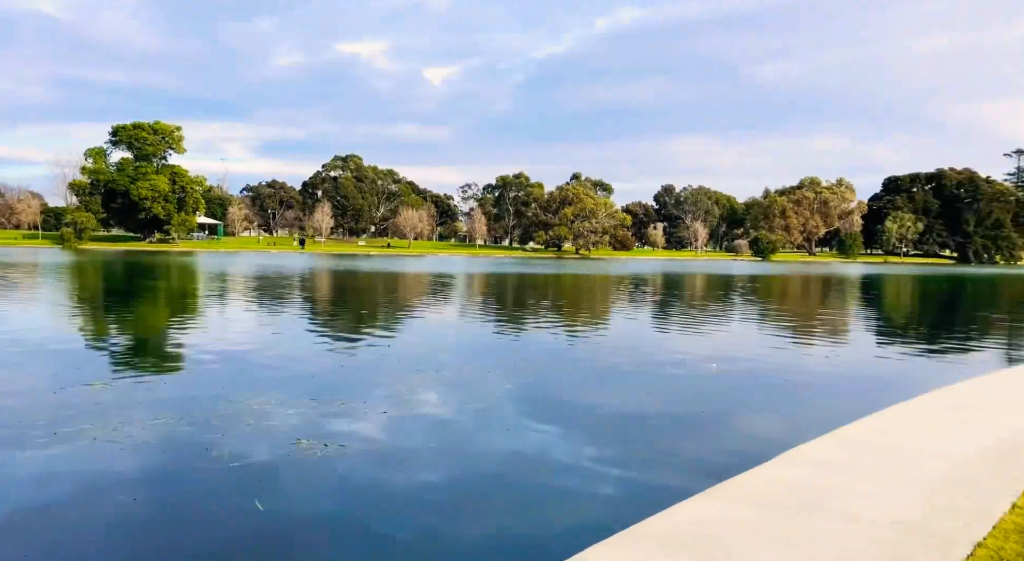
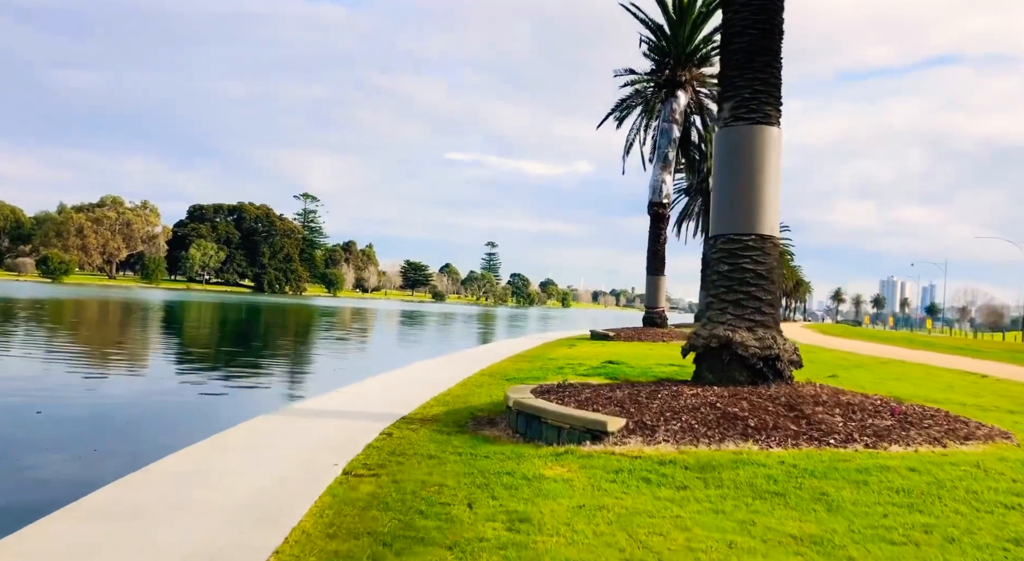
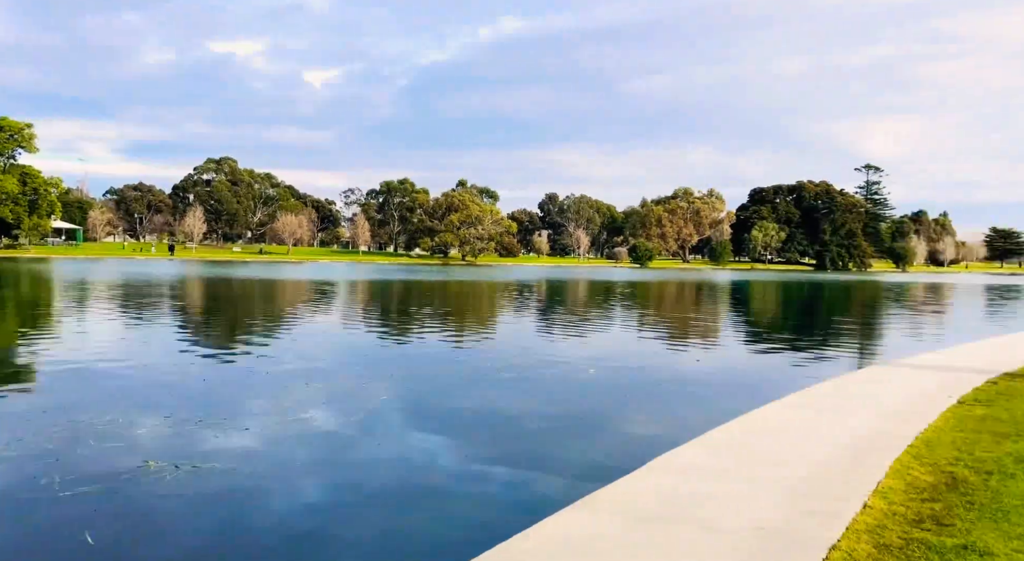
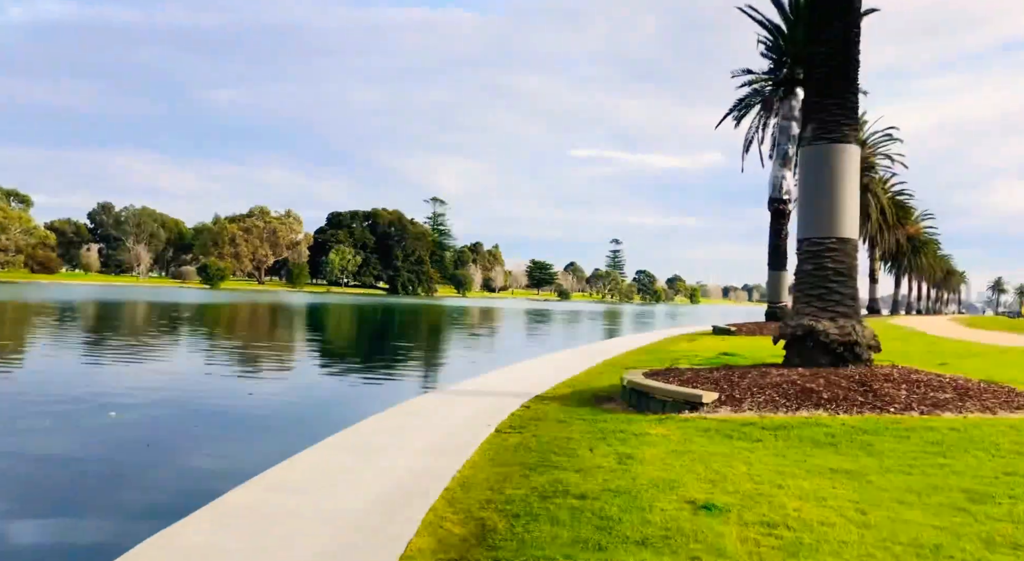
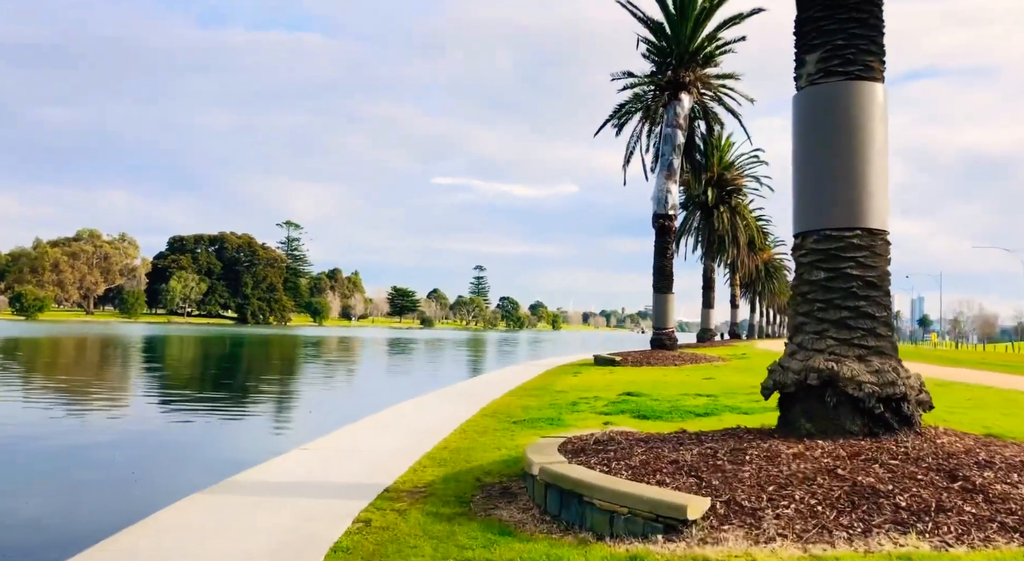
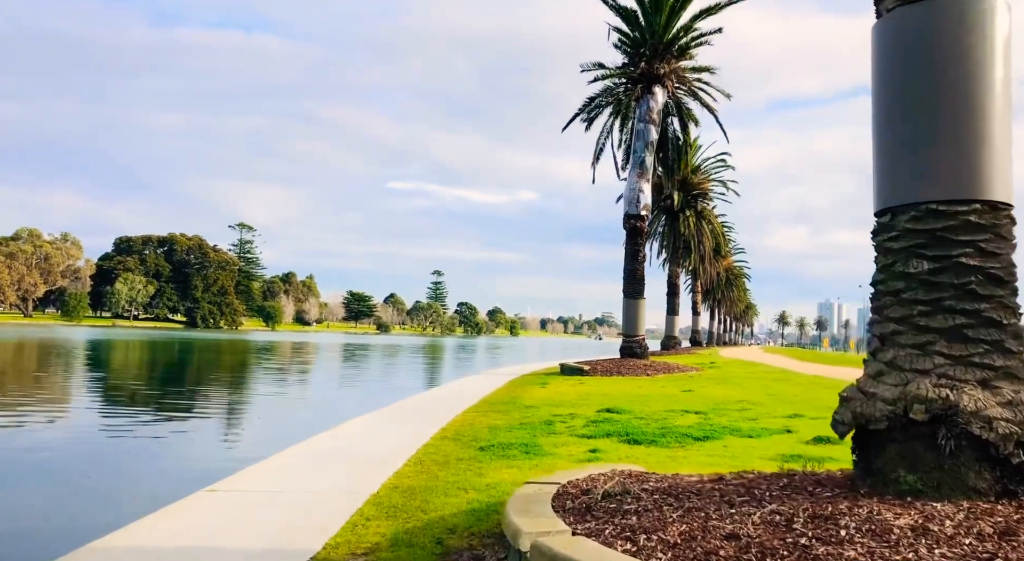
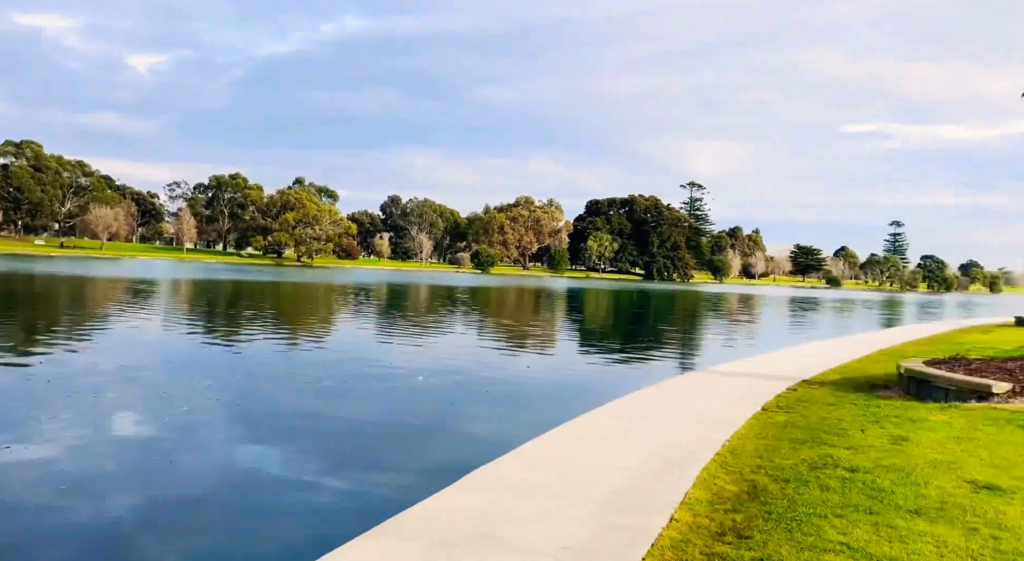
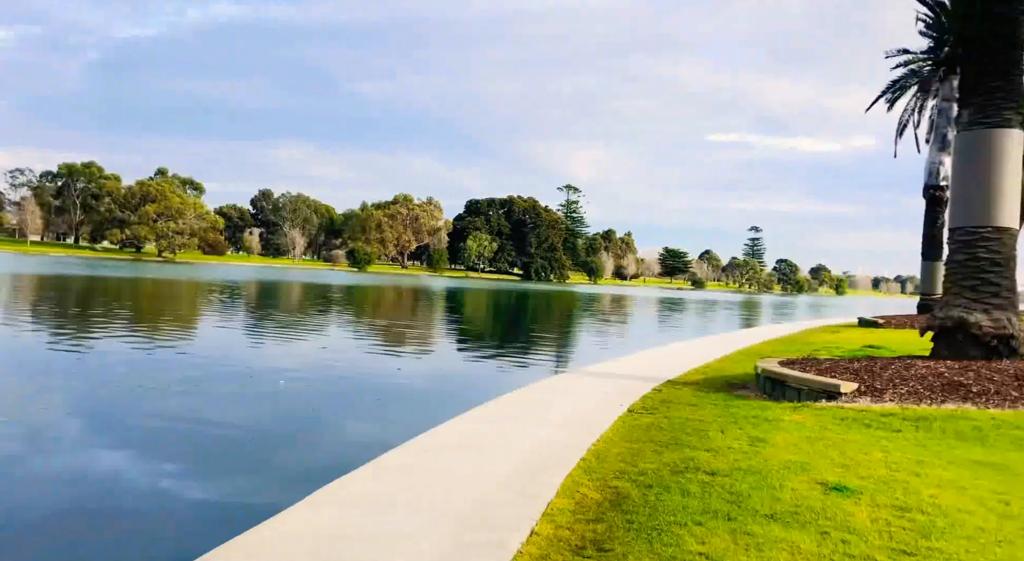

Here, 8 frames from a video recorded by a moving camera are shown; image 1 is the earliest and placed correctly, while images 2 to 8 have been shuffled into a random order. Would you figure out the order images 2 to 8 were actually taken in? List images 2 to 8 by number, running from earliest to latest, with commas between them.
3, 7, 8, 4, 2, 5, 6
